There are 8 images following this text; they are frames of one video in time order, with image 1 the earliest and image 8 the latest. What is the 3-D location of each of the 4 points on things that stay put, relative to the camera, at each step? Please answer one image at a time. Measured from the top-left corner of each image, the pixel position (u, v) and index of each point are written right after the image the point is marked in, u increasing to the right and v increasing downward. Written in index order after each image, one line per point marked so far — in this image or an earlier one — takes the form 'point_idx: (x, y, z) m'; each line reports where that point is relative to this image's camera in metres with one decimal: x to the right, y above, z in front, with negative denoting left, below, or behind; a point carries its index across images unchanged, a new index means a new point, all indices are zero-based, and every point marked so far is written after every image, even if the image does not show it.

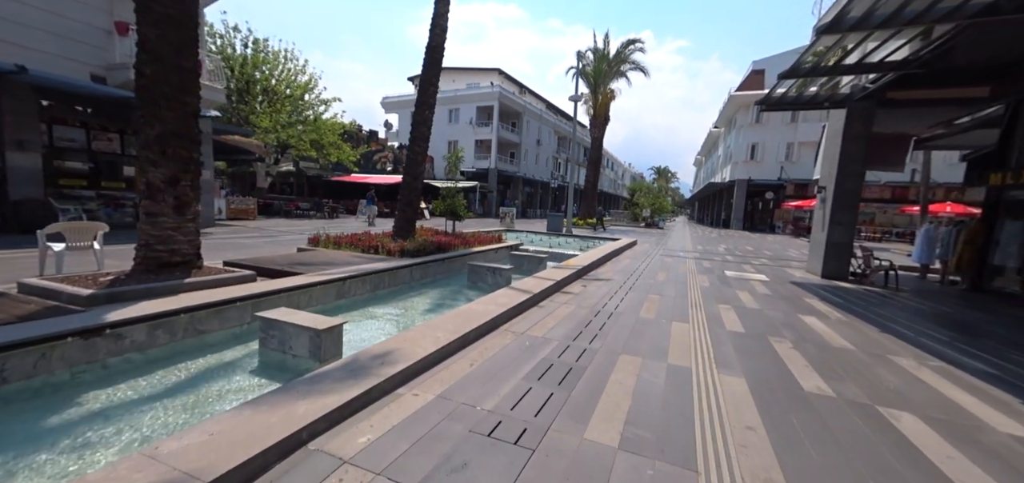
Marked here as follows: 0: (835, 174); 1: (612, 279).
0: (+8.8, +1.8, +10.1) m
1: (+2.1, -0.8, +8.0) m
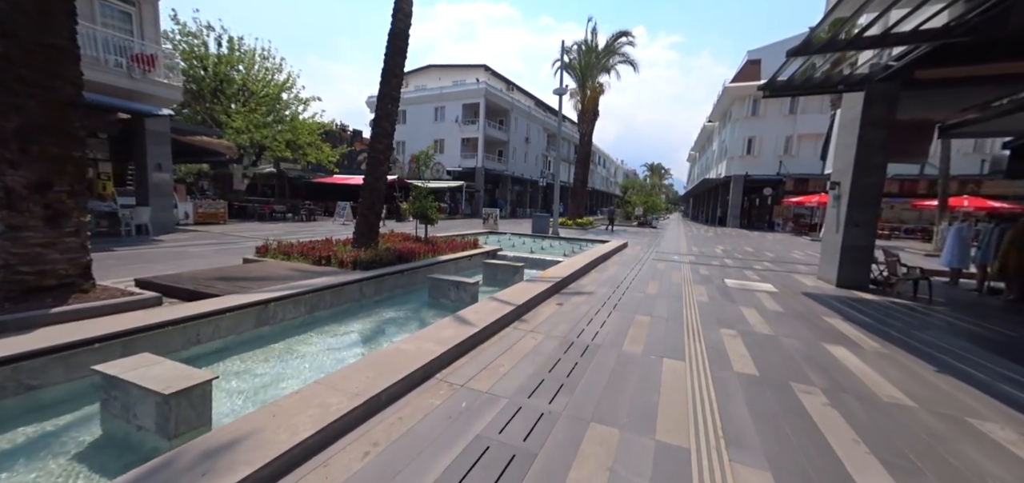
0: (+8.1, +1.8, +9.0) m
1: (+1.5, -1.0, +6.9) m
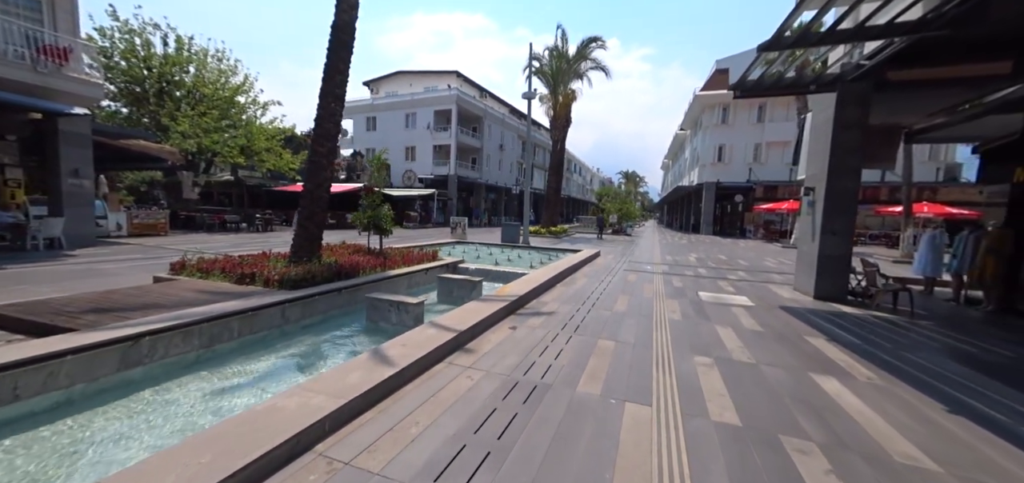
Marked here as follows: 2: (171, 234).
0: (+7.2, +1.6, +8.6) m
1: (+0.7, -1.2, +6.1) m
2: (-14.7, +0.4, +15.8) m
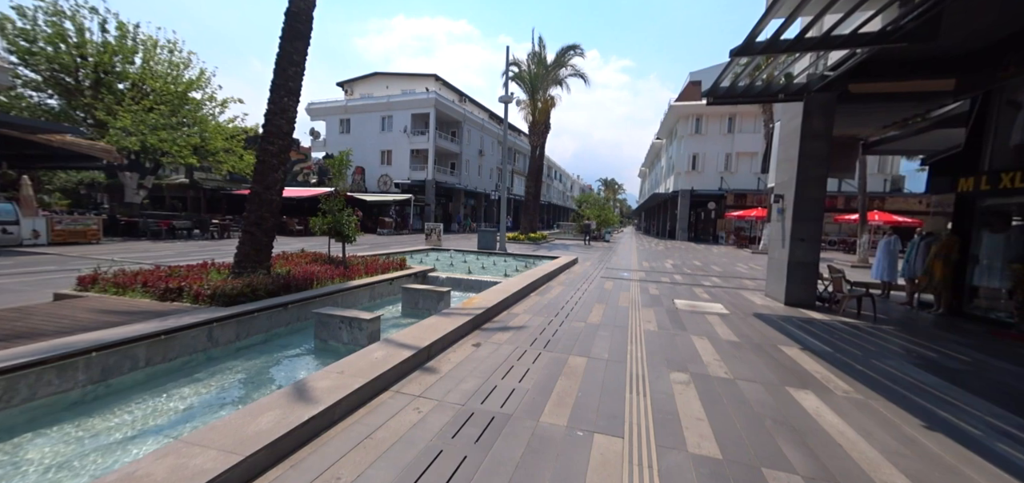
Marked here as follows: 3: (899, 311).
0: (+6.5, +1.4, +8.6) m
1: (+0.2, -1.3, +5.7) m
2: (-15.7, +0.1, +14.6) m
3: (+9.5, -1.7, +9.2) m
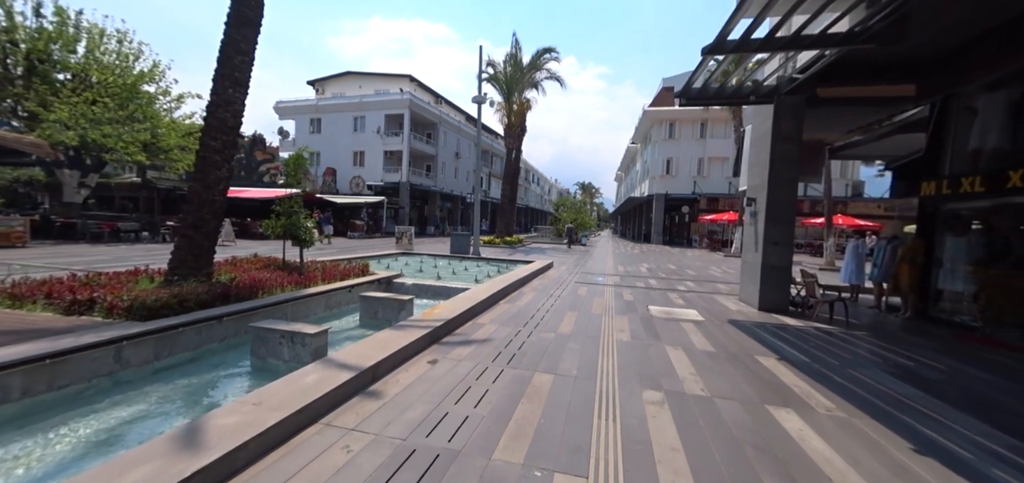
0: (+5.8, +1.3, +8.5) m
1: (-0.3, -1.4, +5.3) m
2: (-16.7, -0.1, +13.2) m
3: (+8.8, -1.8, +9.3) m
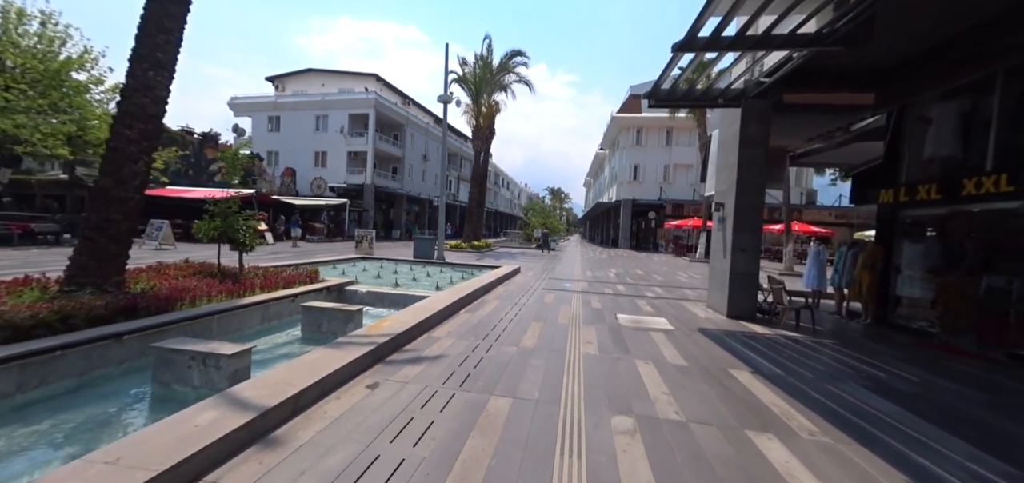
0: (+5.0, +1.2, +8.5) m
1: (-0.8, -1.4, +4.7) m
2: (-17.8, -0.2, +11.4) m
3: (+7.9, -2.0, +9.4) m
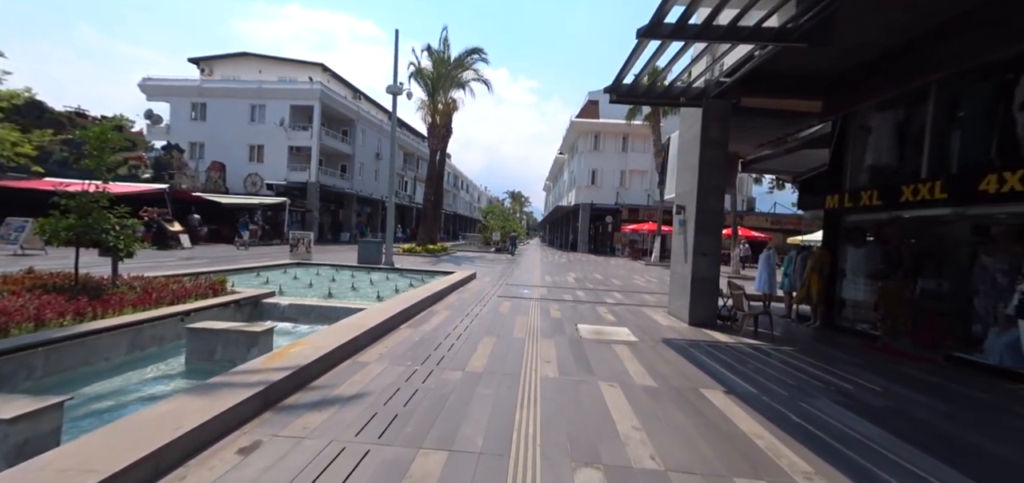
0: (+4.0, +1.1, +8.1) m
1: (-1.4, -1.5, +3.7) m
2: (-19.0, -0.2, +8.6) m
3: (+6.8, -2.1, +9.3) m
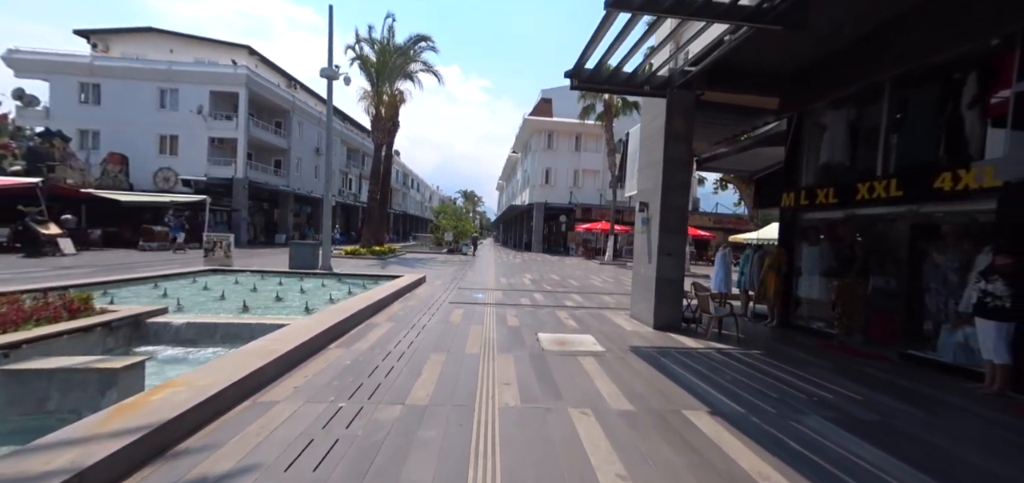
0: (+3.0, +1.1, +7.7) m
1: (-1.8, -1.5, +2.7) m
2: (-19.9, -0.5, +5.3) m
3: (+5.7, -2.0, +9.3) m
